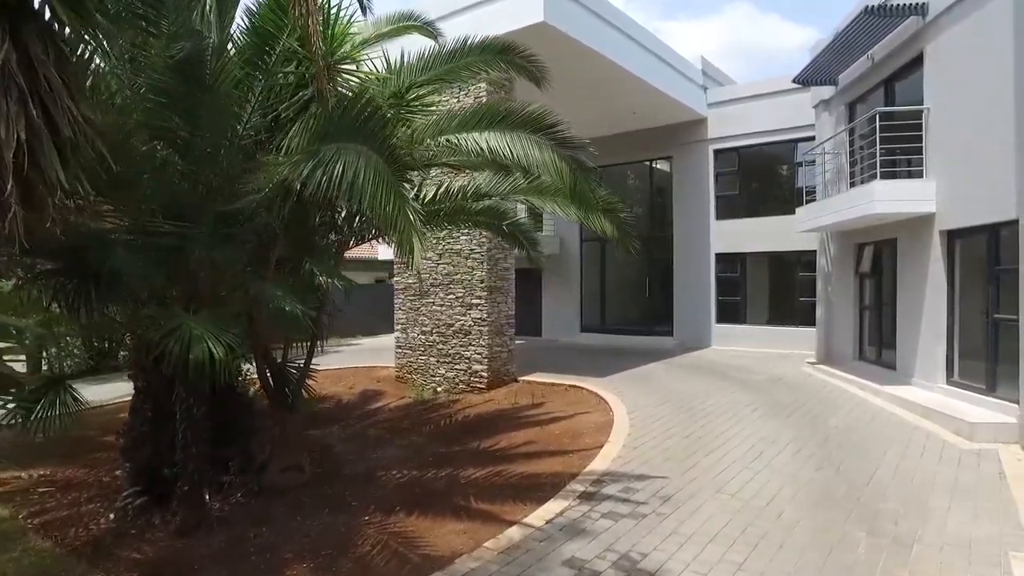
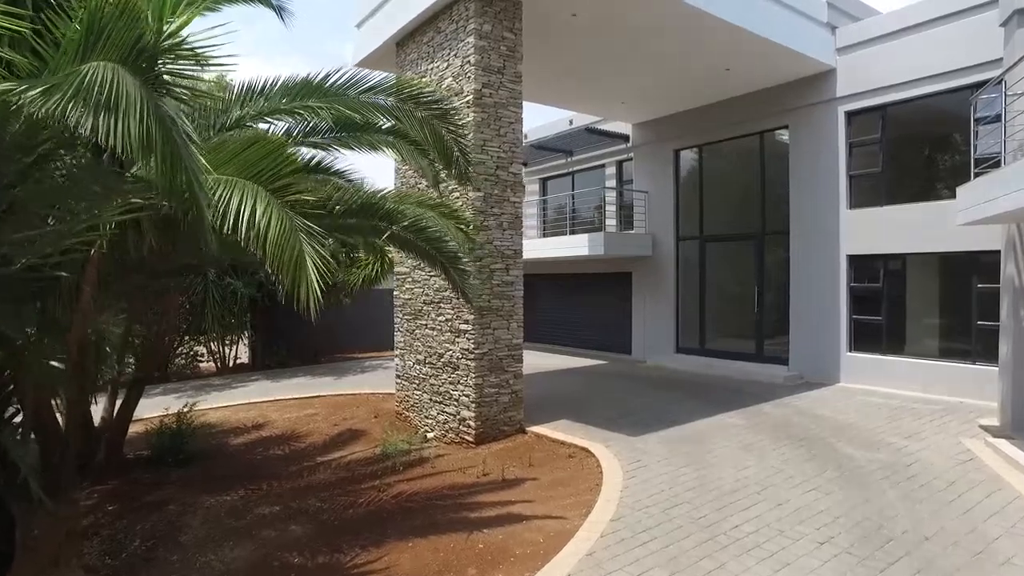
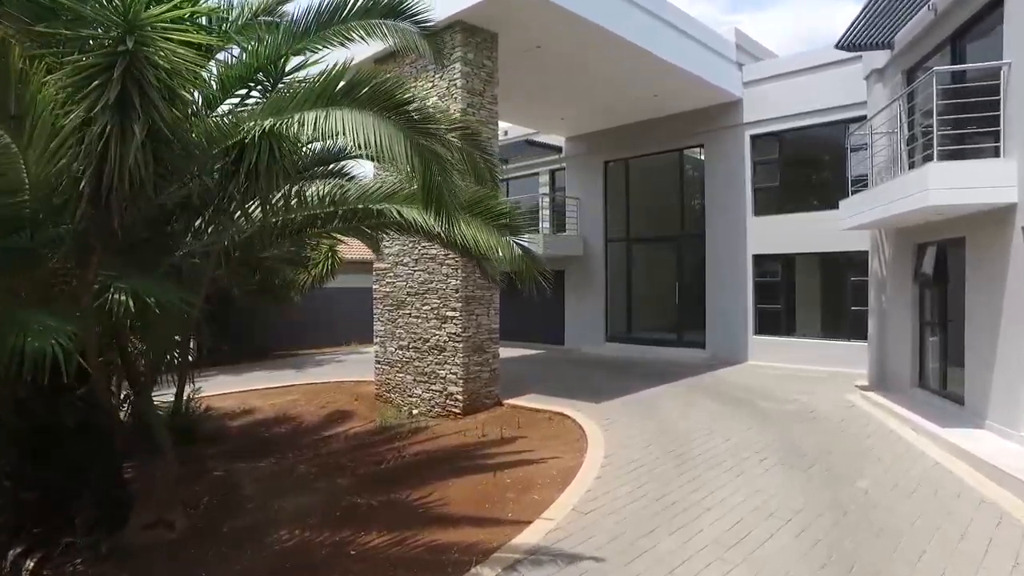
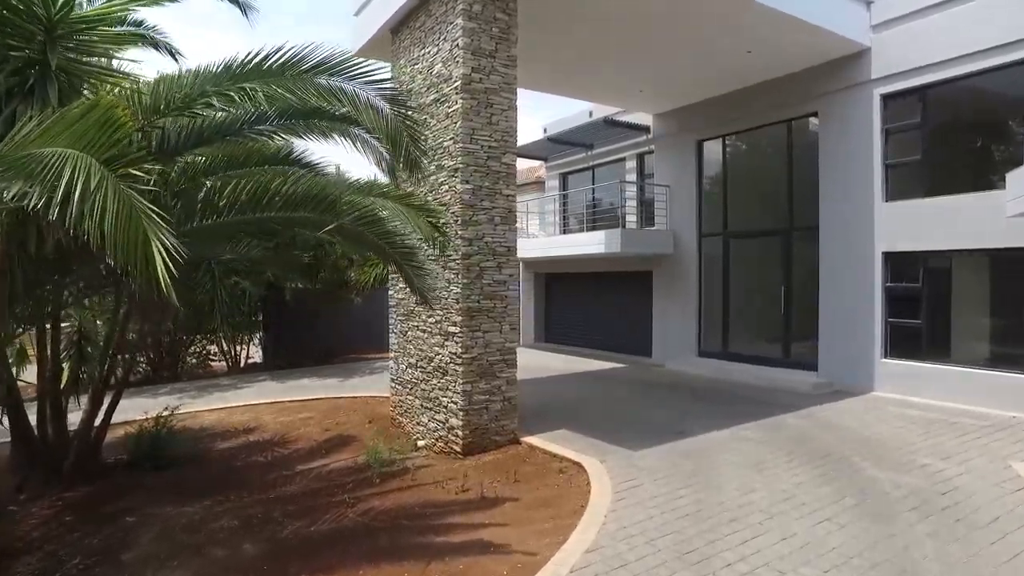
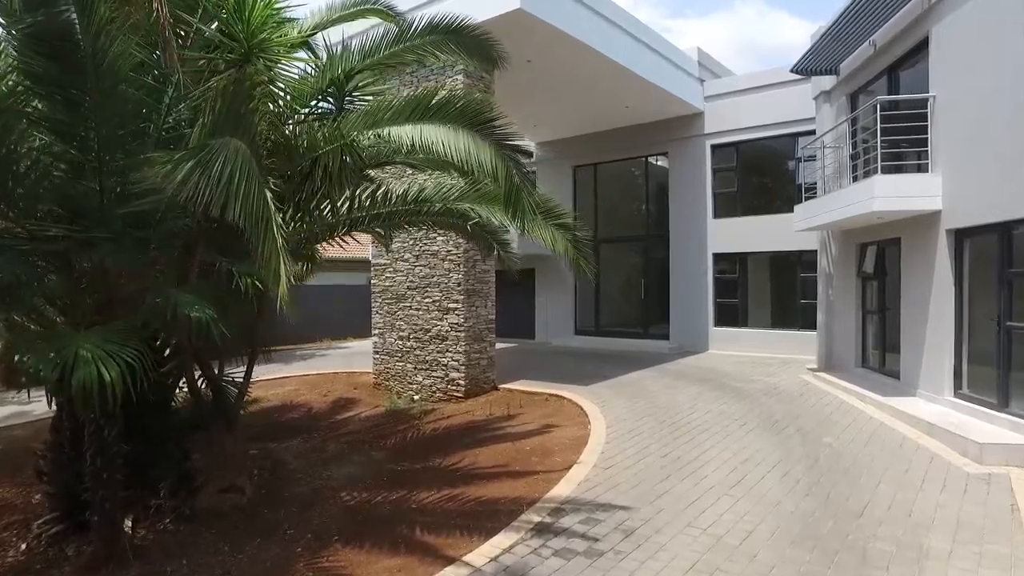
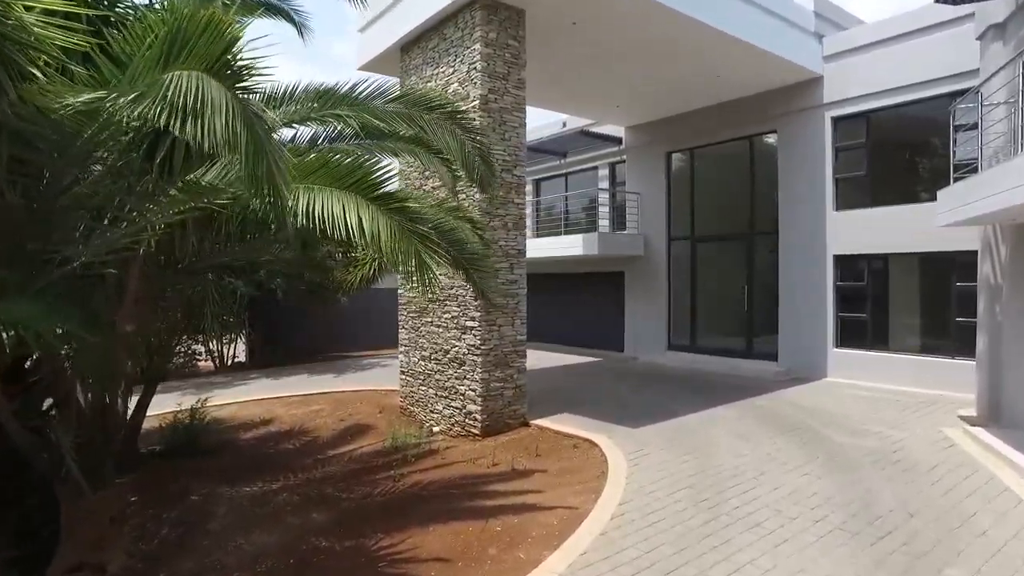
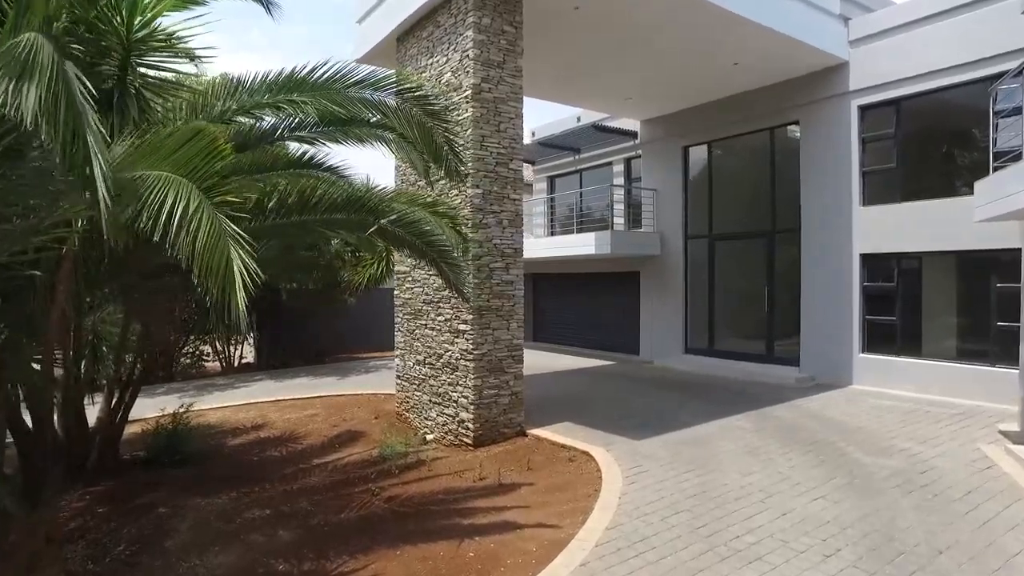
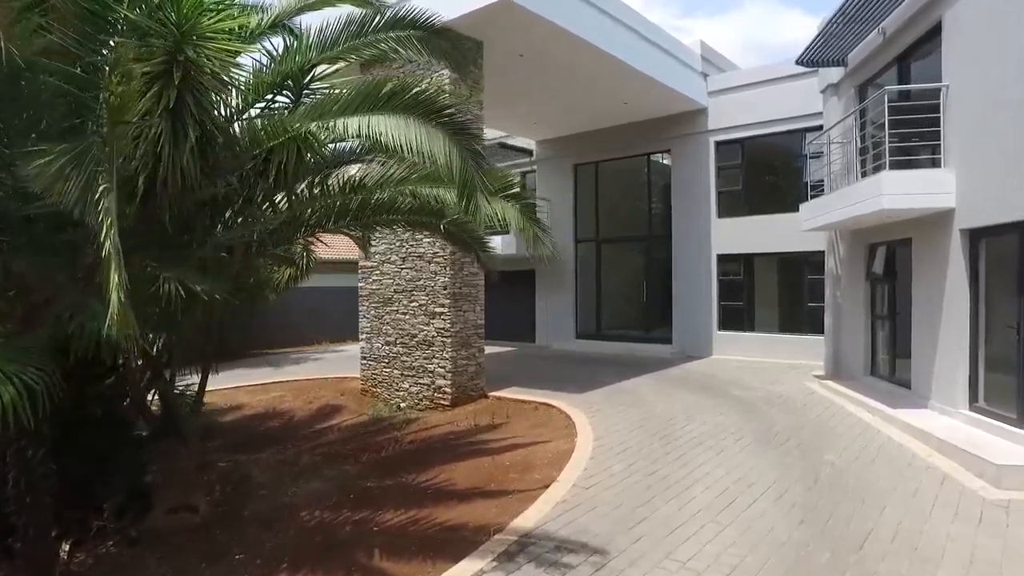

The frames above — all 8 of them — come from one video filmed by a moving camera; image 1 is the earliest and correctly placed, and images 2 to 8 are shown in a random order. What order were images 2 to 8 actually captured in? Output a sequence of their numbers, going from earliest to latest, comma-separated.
5, 8, 3, 6, 2, 7, 4
